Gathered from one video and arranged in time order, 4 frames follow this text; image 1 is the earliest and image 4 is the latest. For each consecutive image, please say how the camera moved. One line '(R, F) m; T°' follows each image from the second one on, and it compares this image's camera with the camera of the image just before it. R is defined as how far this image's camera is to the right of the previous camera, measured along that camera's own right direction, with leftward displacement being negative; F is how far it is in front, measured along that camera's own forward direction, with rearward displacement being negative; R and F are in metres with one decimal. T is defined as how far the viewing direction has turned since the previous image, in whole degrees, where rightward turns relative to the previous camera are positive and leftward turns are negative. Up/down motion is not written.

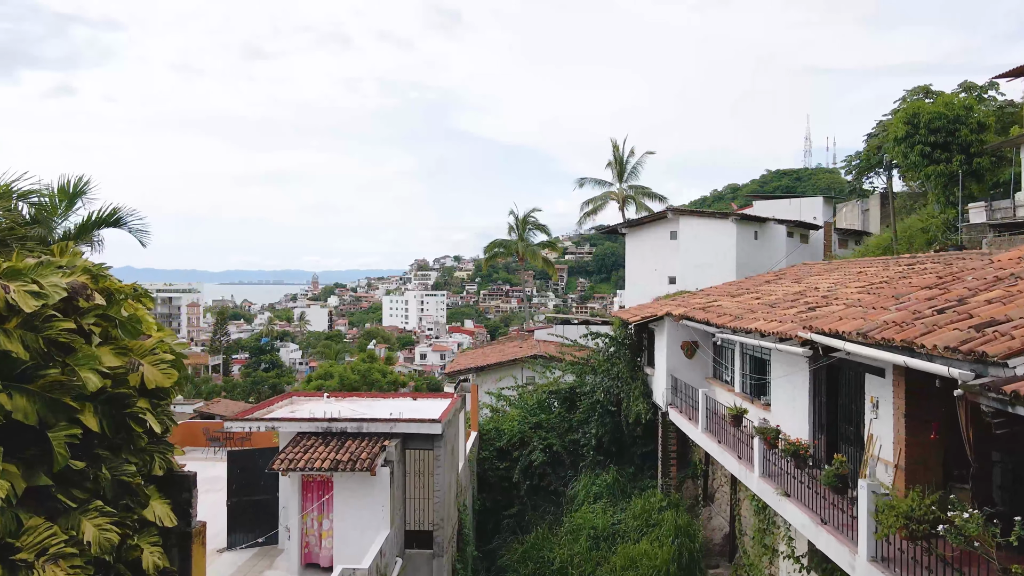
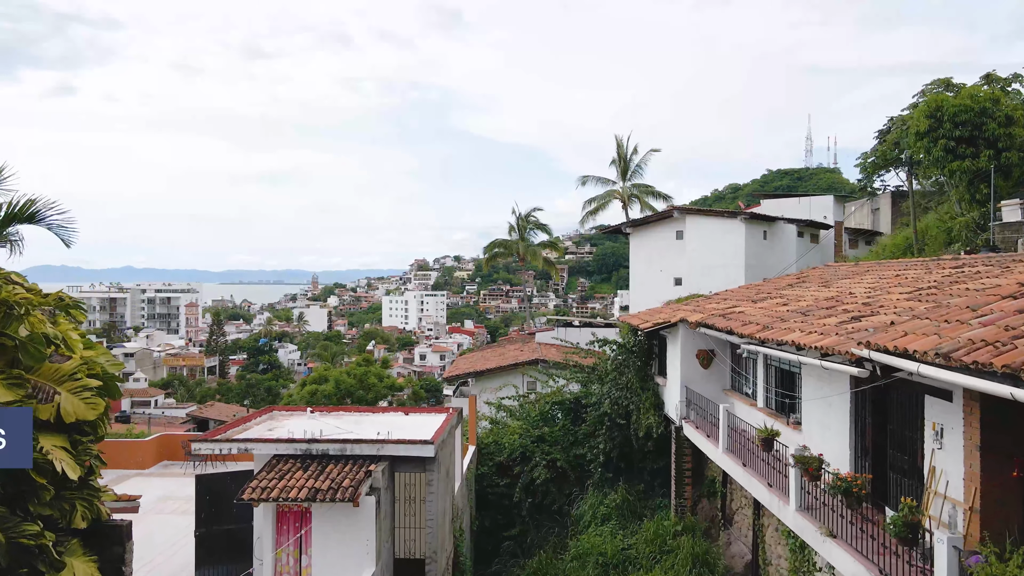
(0.0, +0.9) m; 0°
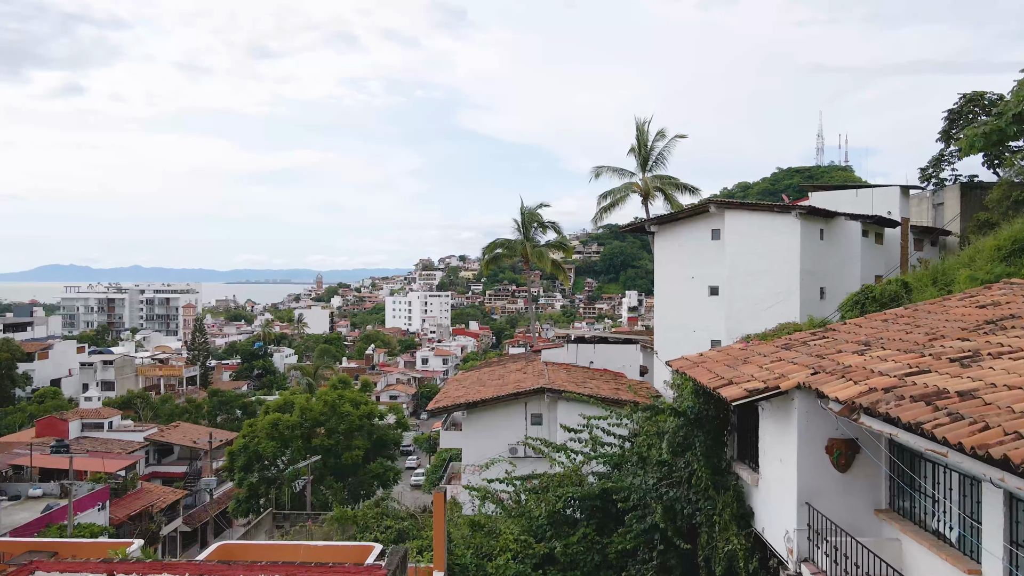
(+0.2, +4.6) m; -1°
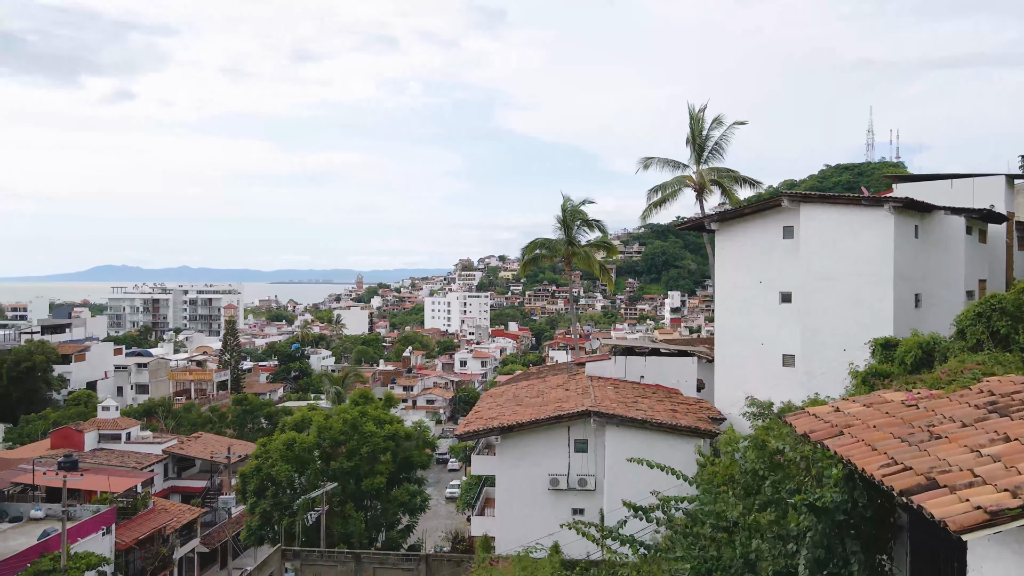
(0.0, +2.6) m; -4°
